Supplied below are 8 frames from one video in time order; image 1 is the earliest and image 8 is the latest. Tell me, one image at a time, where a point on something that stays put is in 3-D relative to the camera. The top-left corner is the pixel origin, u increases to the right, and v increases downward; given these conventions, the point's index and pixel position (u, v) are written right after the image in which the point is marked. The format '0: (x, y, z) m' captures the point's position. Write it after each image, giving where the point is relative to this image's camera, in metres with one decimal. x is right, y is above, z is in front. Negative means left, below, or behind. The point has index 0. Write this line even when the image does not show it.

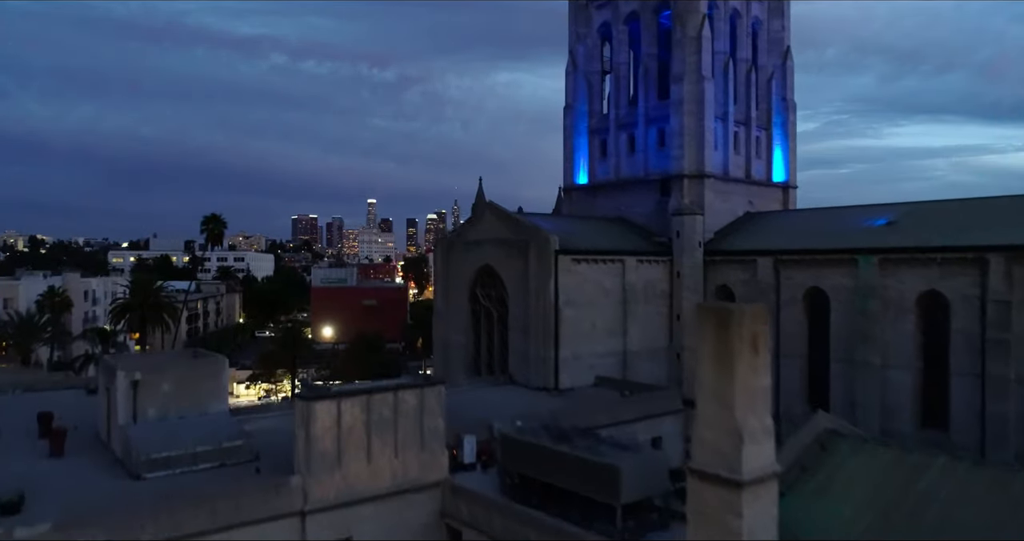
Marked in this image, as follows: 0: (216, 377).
0: (-6.9, -2.5, +16.0) m
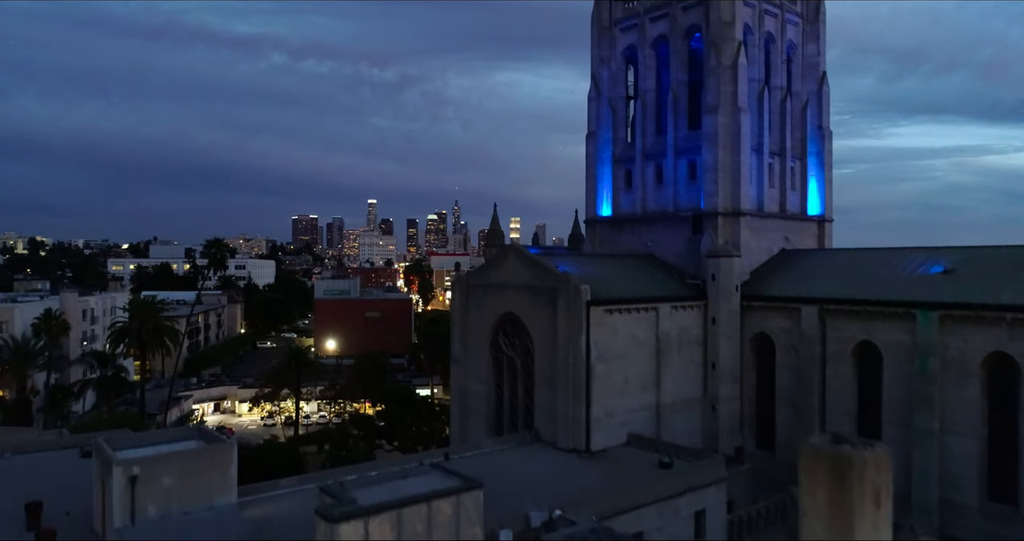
0: (-6.1, -4.1, +14.4) m
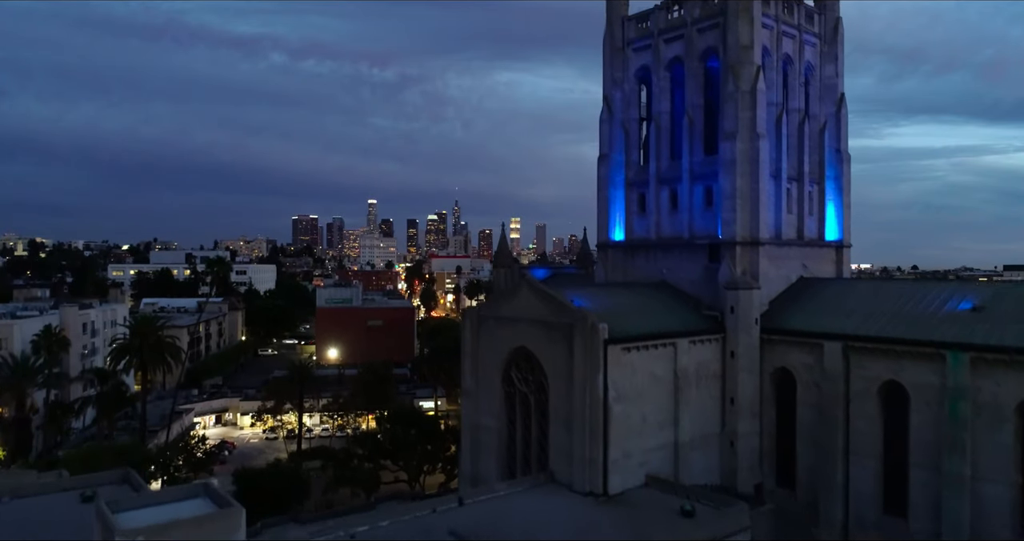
0: (-5.6, -5.2, +13.7) m
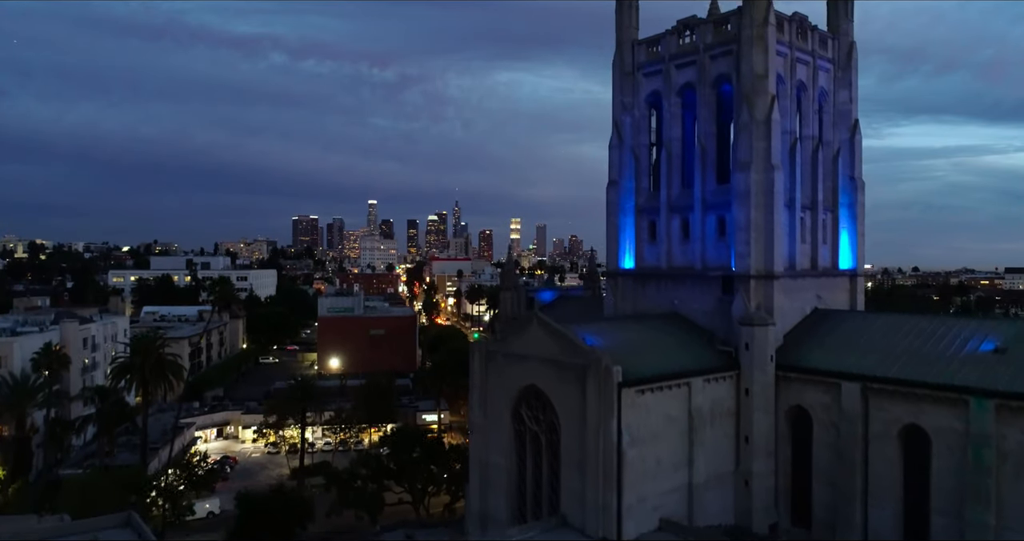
0: (-5.3, -6.4, +13.2) m
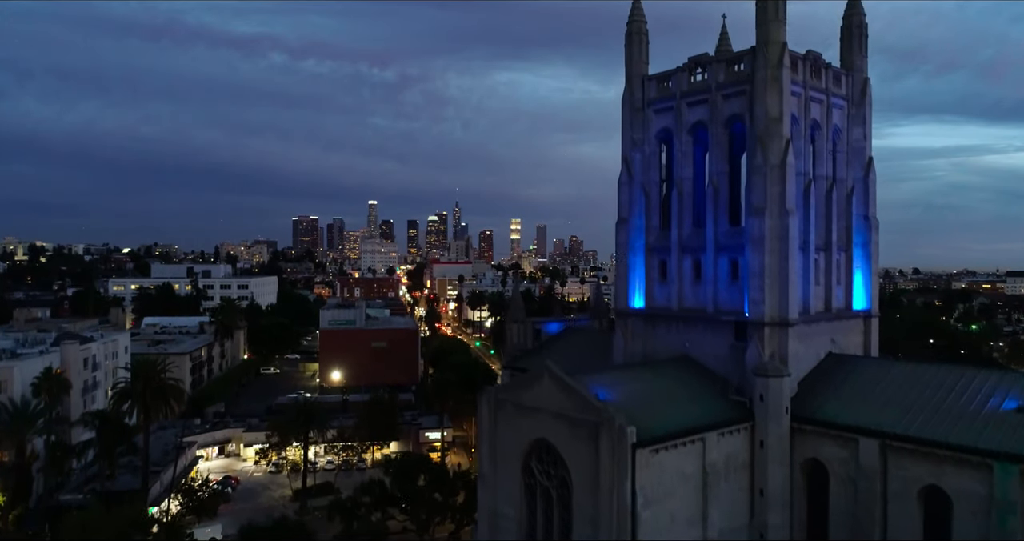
0: (-5.0, -8.0, +12.8) m
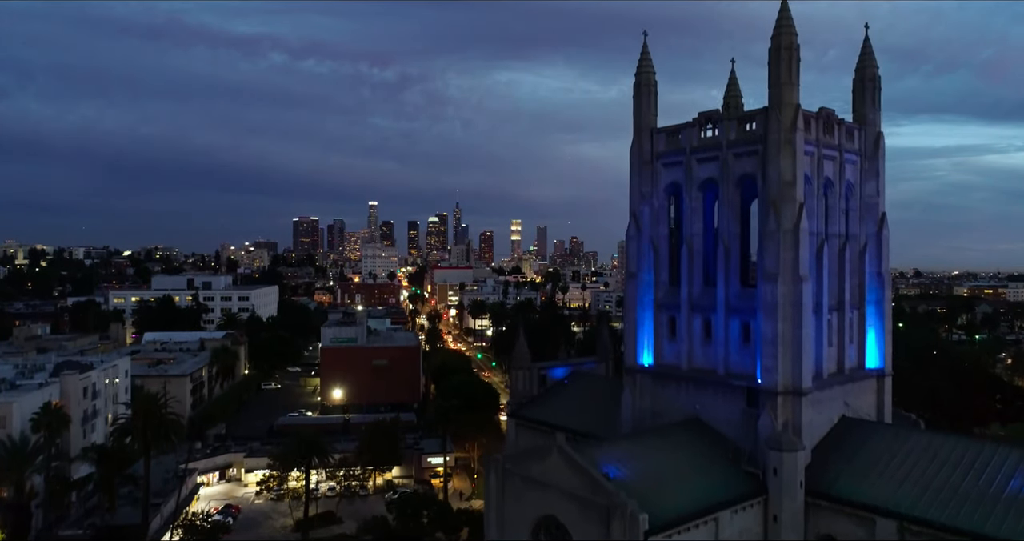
0: (-4.7, -10.3, +12.3) m
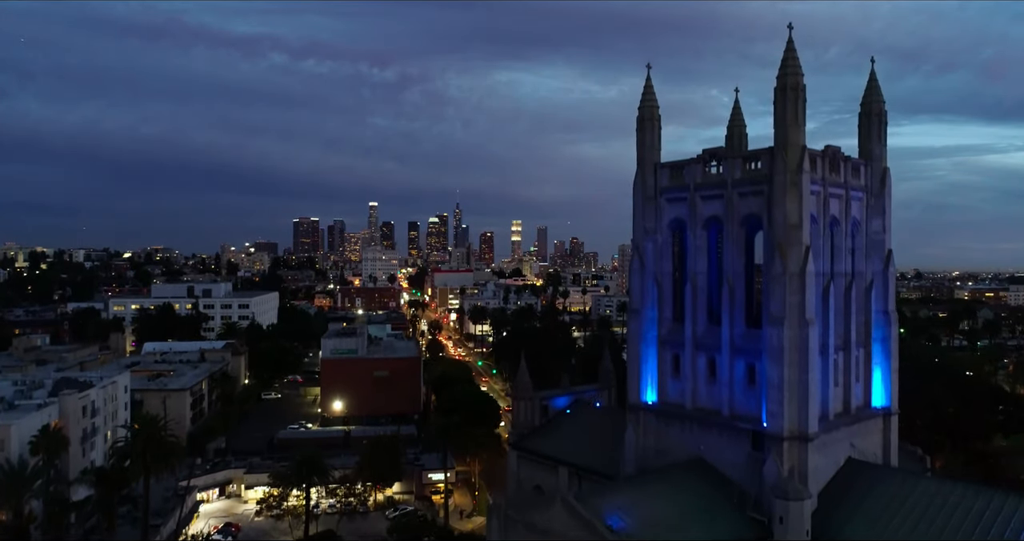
0: (-4.6, -11.8, +12.0) m
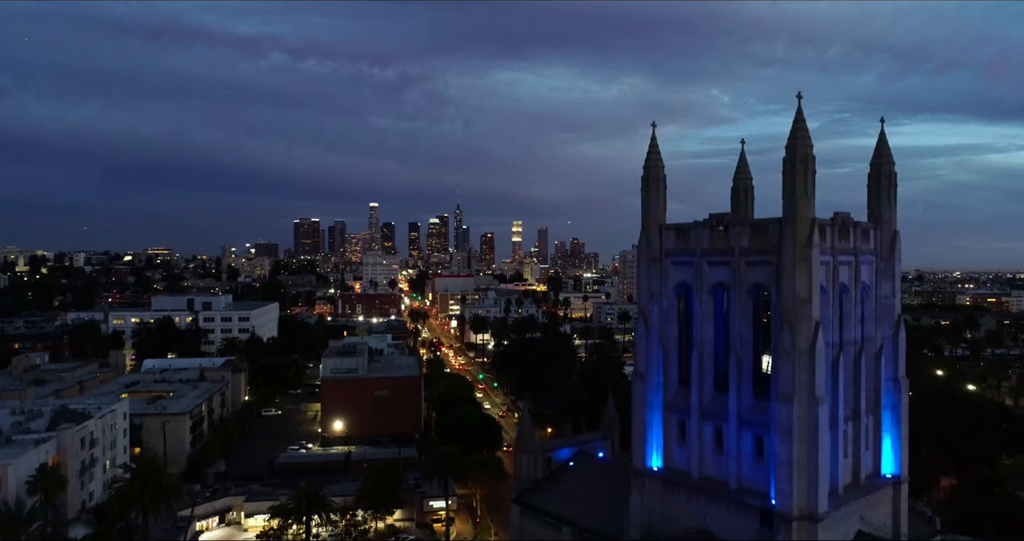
0: (-4.5, -14.3, +11.6) m
